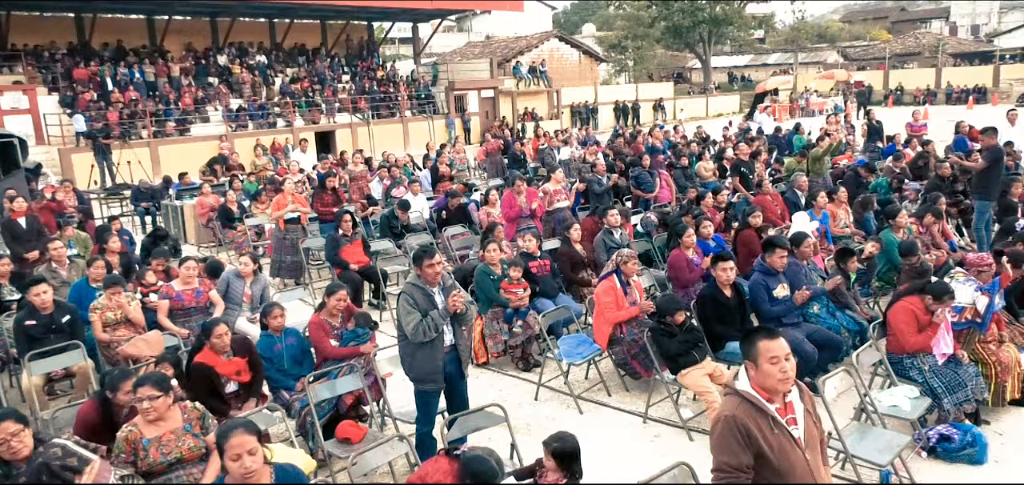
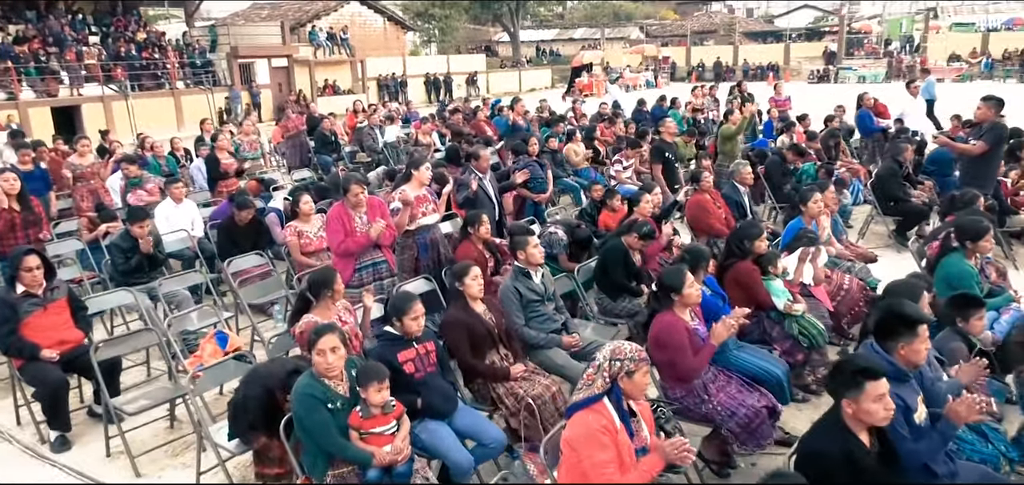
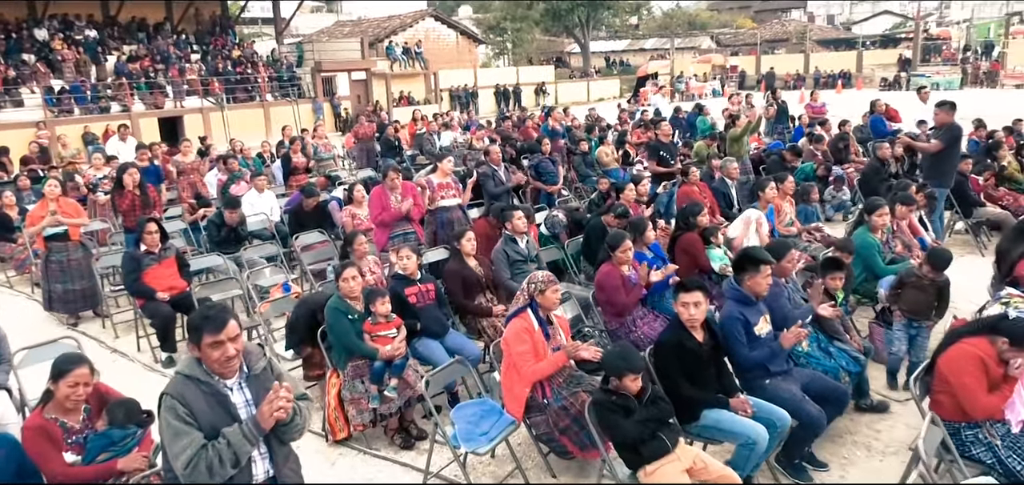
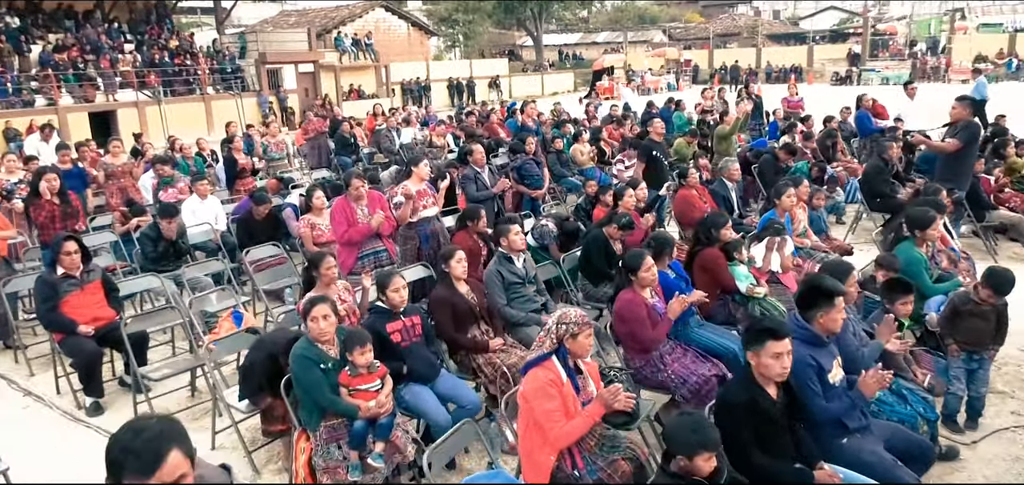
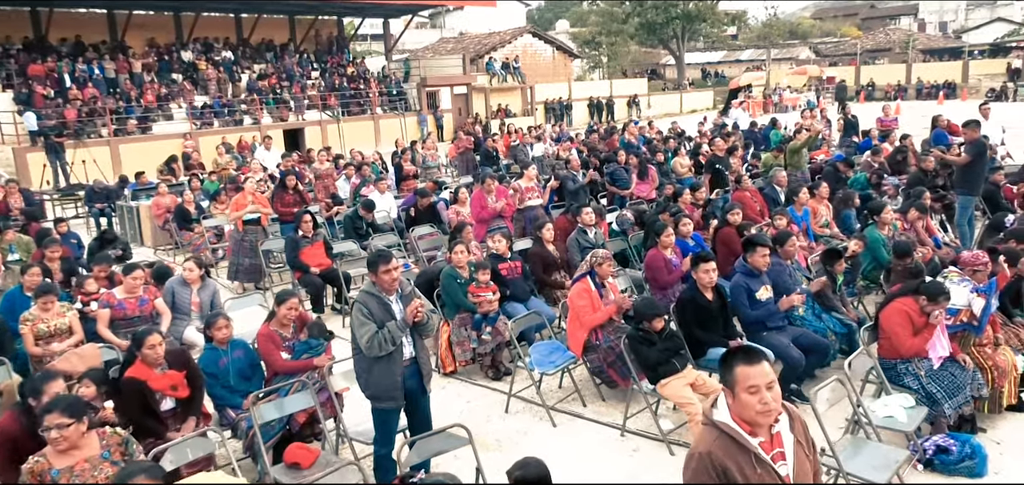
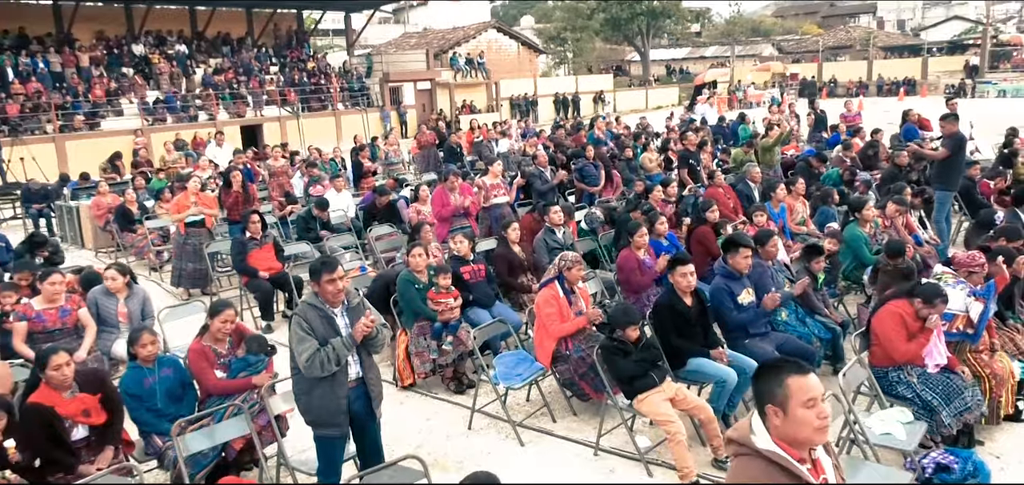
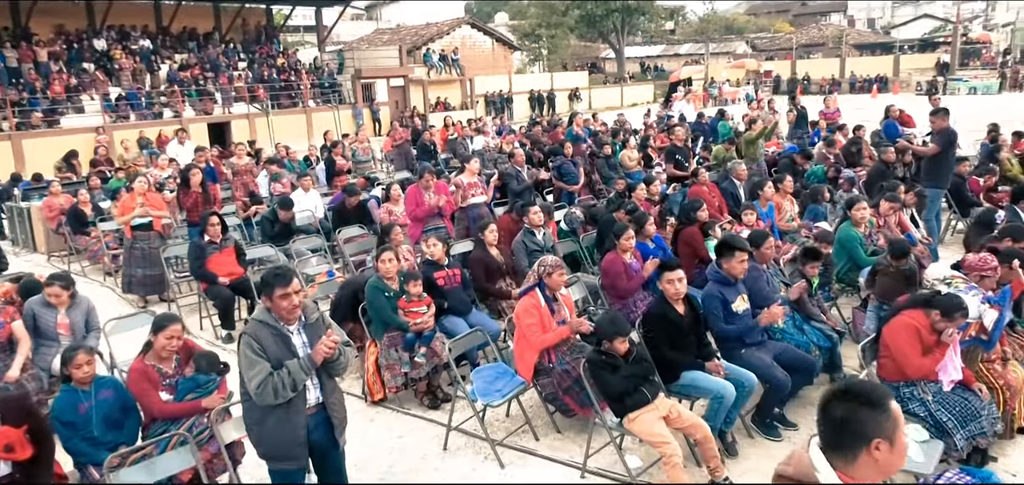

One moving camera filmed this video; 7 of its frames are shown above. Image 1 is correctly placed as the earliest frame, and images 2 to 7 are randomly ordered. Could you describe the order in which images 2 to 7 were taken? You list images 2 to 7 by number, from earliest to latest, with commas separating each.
5, 6, 7, 3, 4, 2
